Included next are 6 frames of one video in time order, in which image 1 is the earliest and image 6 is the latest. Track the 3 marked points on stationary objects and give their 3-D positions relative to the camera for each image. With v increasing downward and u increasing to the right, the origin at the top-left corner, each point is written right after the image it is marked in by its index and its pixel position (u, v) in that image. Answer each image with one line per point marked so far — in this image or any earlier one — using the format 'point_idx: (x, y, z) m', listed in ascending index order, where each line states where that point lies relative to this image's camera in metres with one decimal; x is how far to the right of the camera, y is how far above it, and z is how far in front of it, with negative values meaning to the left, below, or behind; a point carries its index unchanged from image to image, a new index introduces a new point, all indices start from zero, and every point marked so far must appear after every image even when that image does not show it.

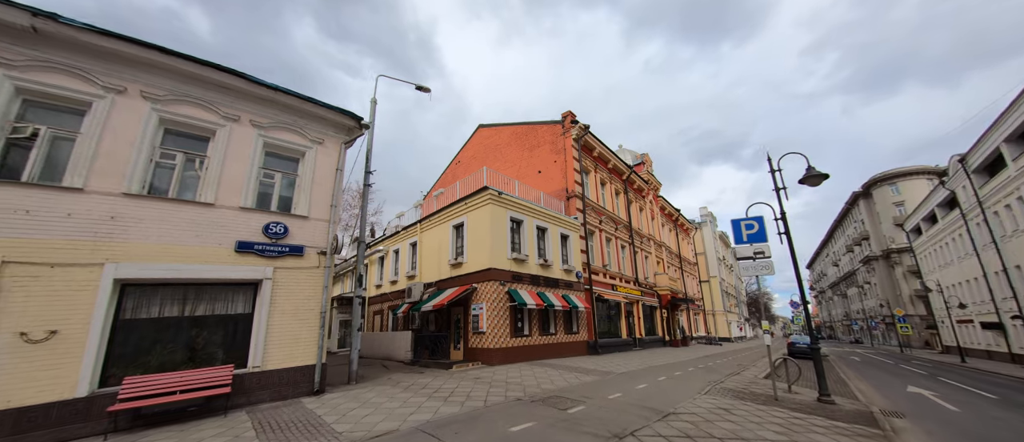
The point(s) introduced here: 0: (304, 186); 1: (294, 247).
0: (-5.7, +0.9, +9.8) m
1: (-5.6, -0.7, +9.2) m
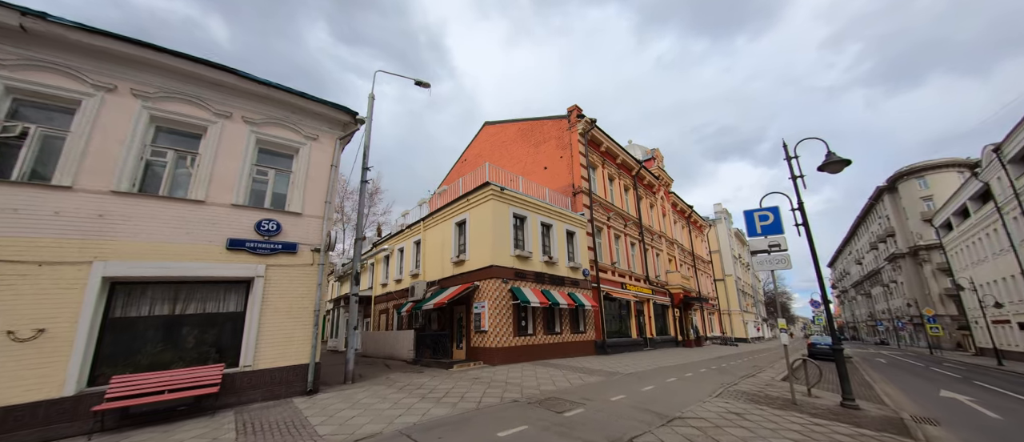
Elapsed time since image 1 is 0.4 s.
0: (-5.8, +1.0, +9.6) m
1: (-5.7, -0.6, +9.0) m
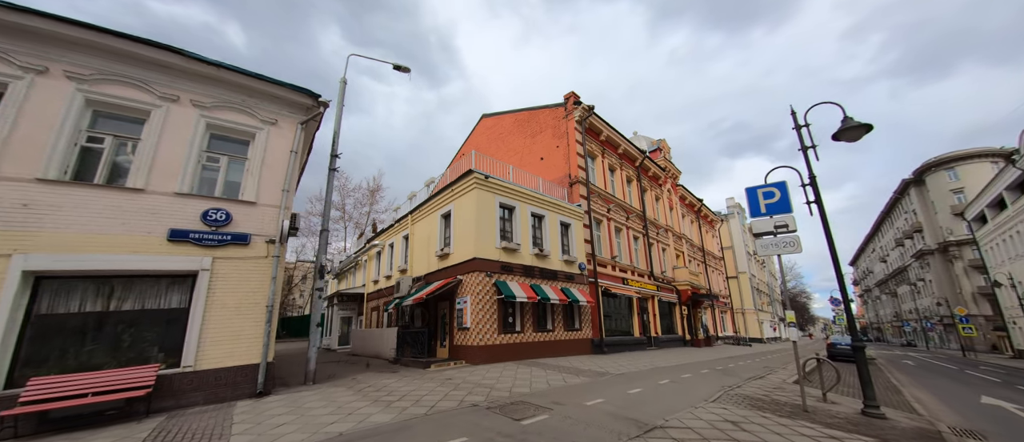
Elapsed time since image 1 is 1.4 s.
0: (-6.5, +1.3, +9.0) m
1: (-6.4, -0.3, +8.4) m
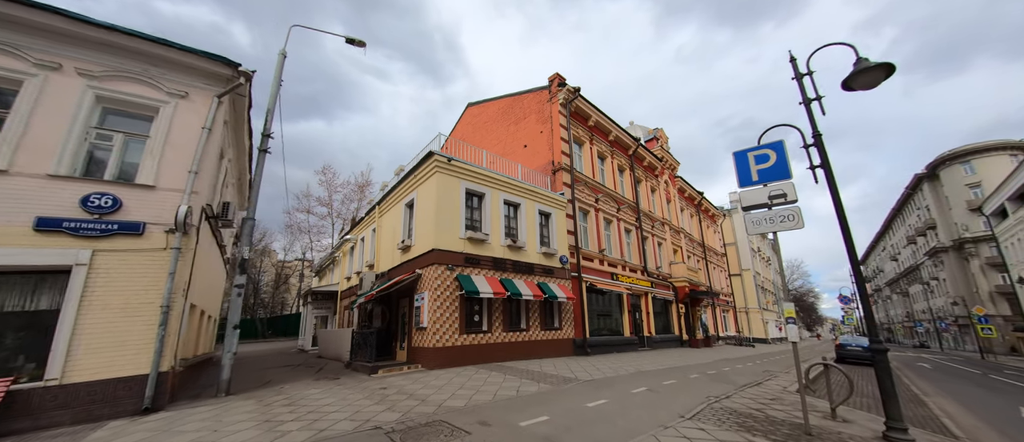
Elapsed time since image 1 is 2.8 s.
0: (-7.8, +1.6, +7.8) m
1: (-7.7, 0.0, +7.1) m
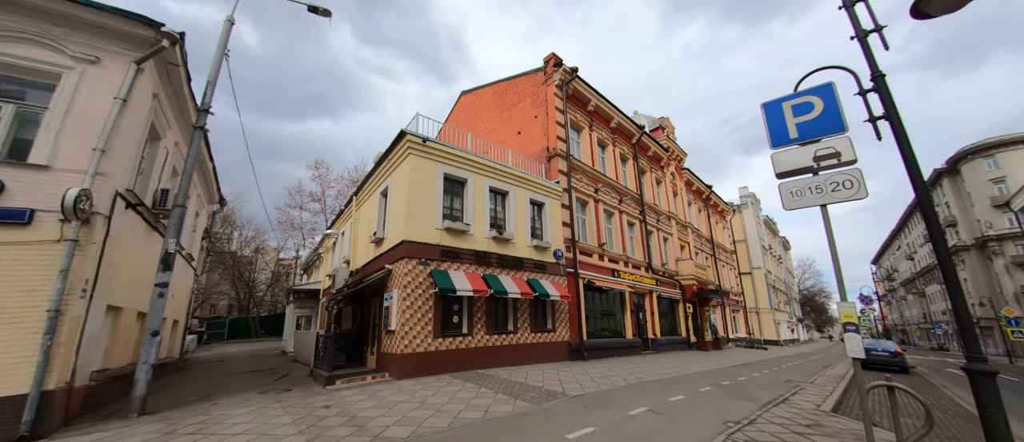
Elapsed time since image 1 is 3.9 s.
0: (-8.3, +1.9, +6.5) m
1: (-8.2, +0.3, +5.8) m
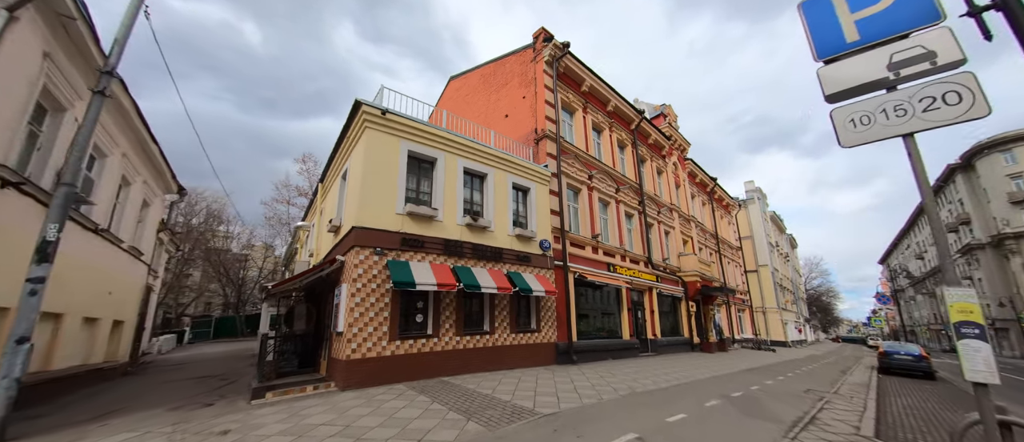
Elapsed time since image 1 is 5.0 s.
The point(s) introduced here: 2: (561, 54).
0: (-9.0, +2.3, +5.1) m
1: (-8.9, +0.7, +4.4) m
2: (+2.1, +7.2, +15.5) m
